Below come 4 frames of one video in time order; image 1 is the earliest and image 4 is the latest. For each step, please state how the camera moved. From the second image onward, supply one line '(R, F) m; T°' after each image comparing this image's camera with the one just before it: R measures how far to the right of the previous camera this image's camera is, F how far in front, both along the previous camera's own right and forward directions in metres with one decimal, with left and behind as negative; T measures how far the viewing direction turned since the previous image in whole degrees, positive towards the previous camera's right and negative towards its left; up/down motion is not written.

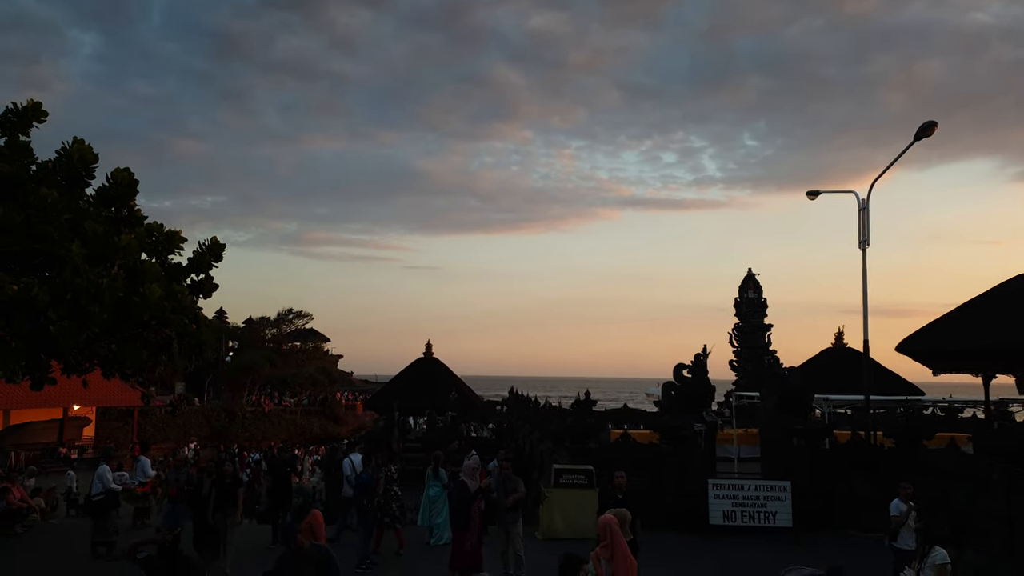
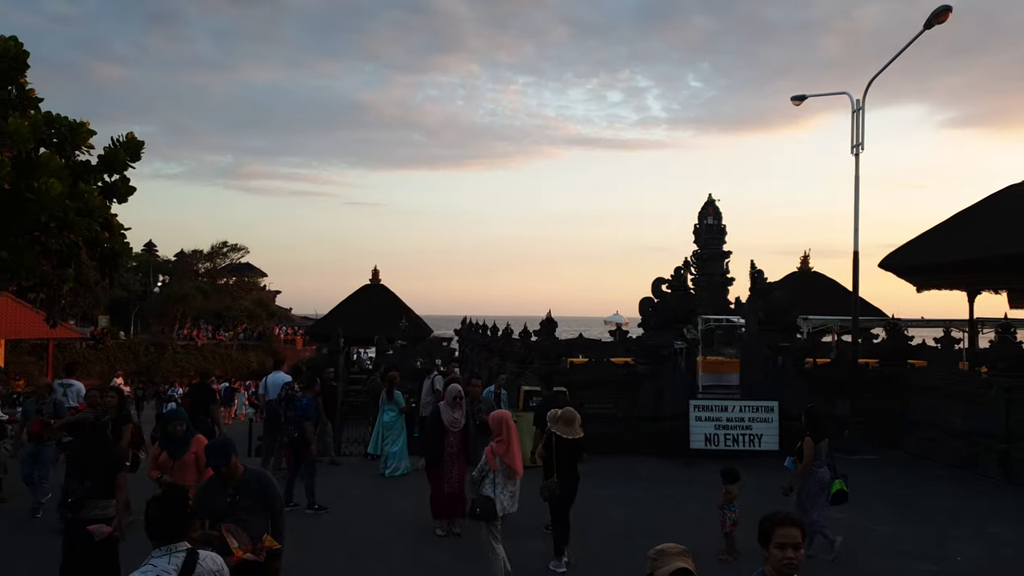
(-0.3, +1.6) m; +4°
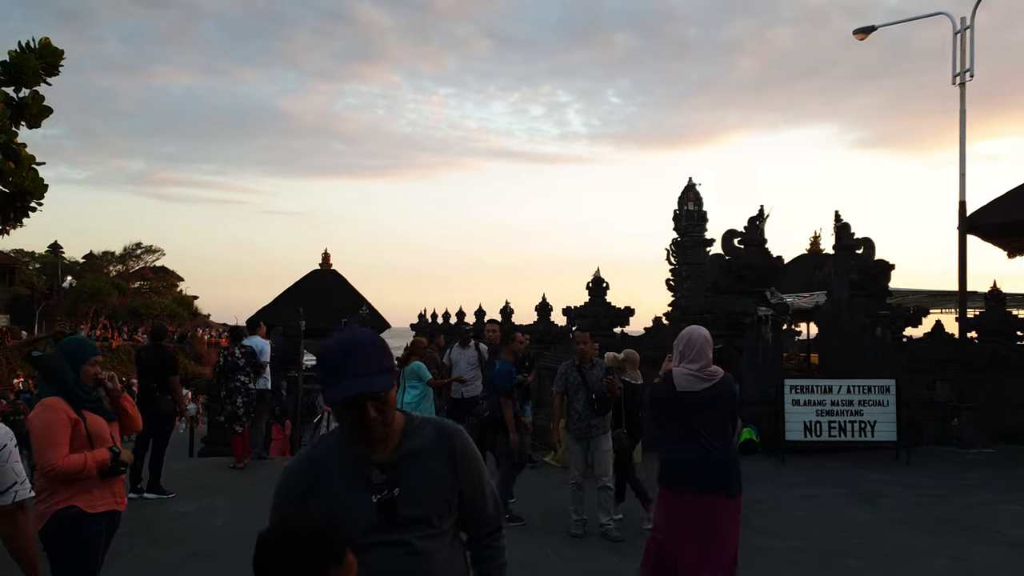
(-1.7, +3.1) m; +6°
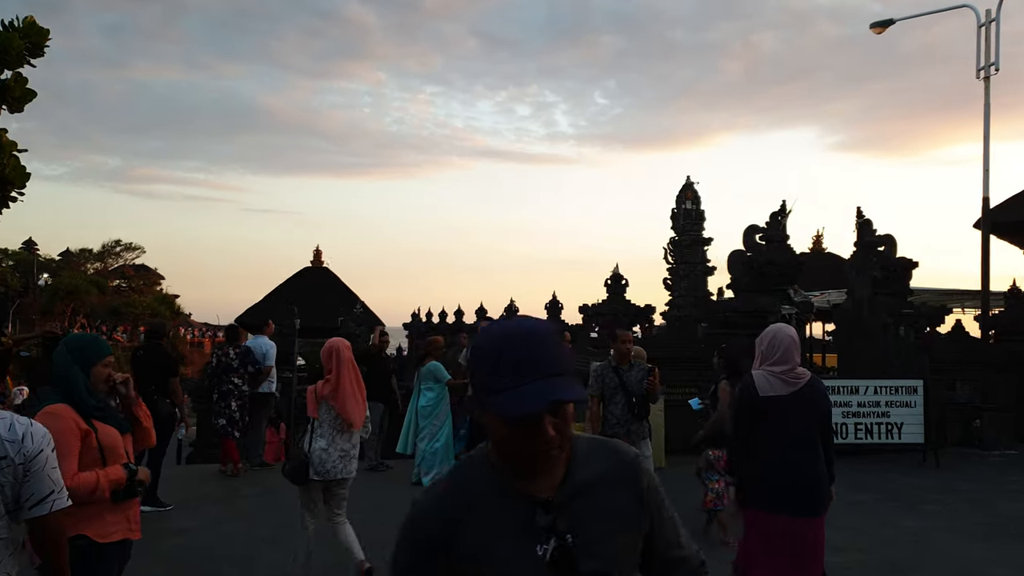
(-0.4, +0.4) m; +1°
